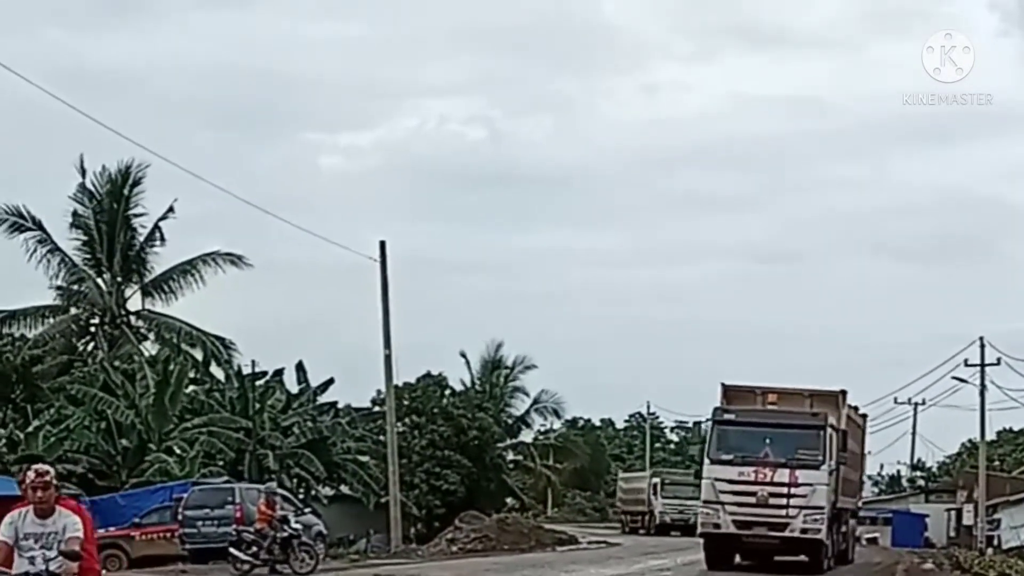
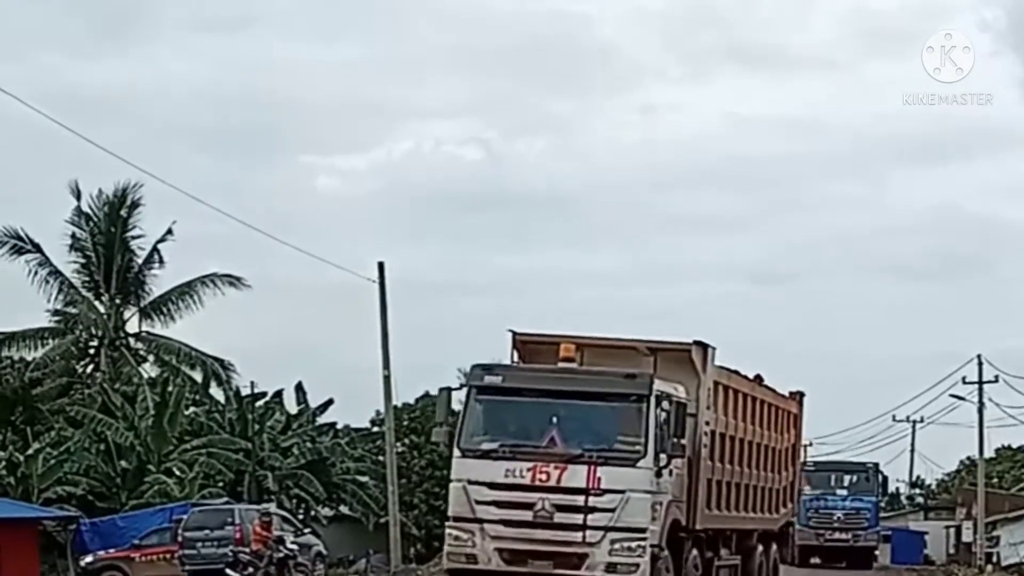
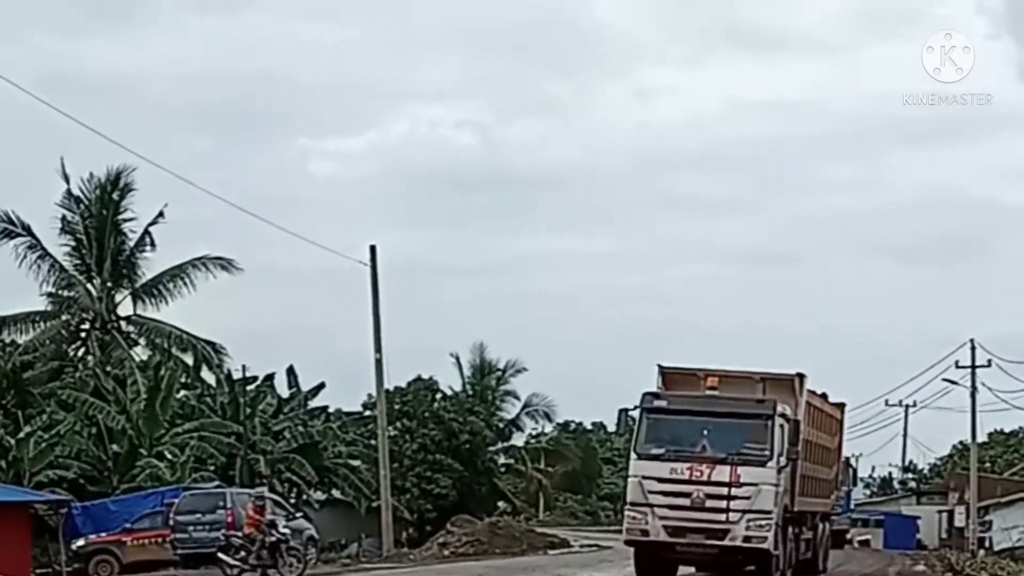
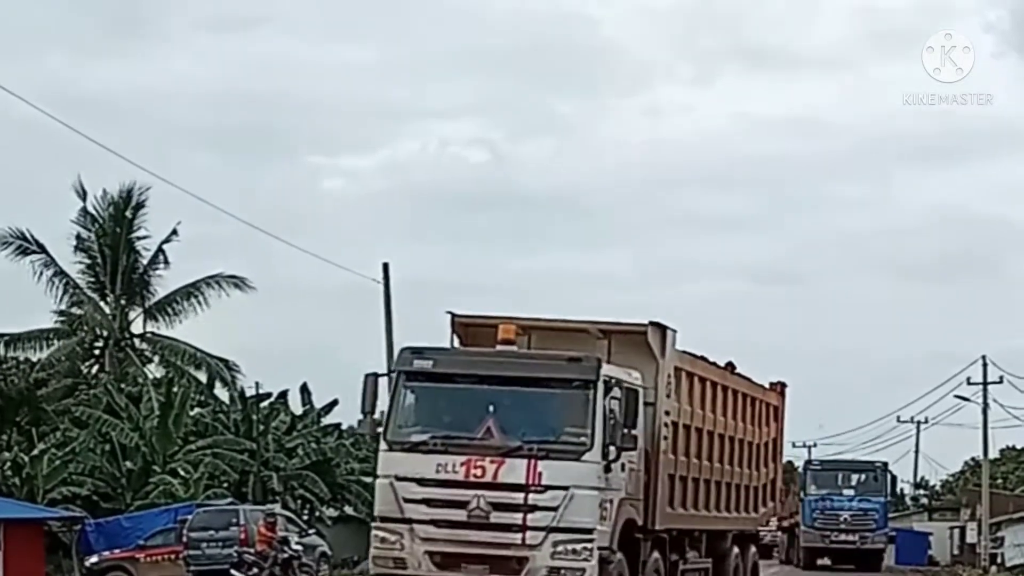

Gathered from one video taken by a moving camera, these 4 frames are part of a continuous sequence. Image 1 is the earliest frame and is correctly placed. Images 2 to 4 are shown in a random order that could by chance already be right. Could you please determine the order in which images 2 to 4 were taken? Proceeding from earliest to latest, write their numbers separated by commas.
3, 2, 4
